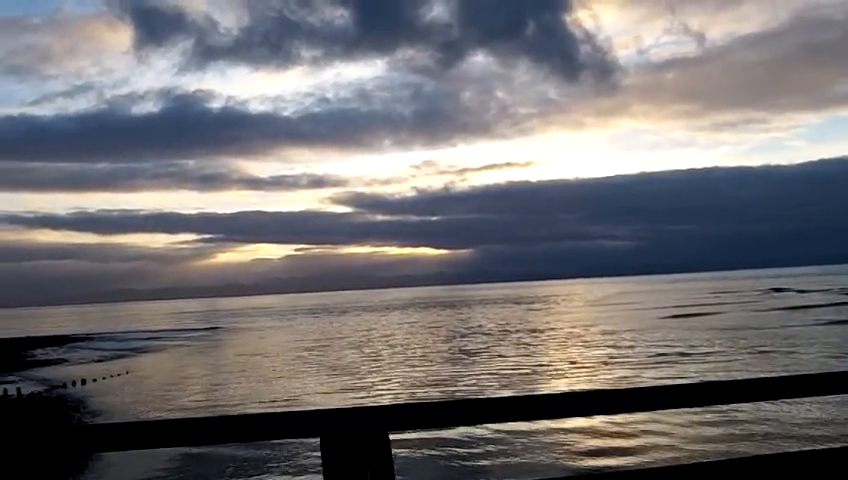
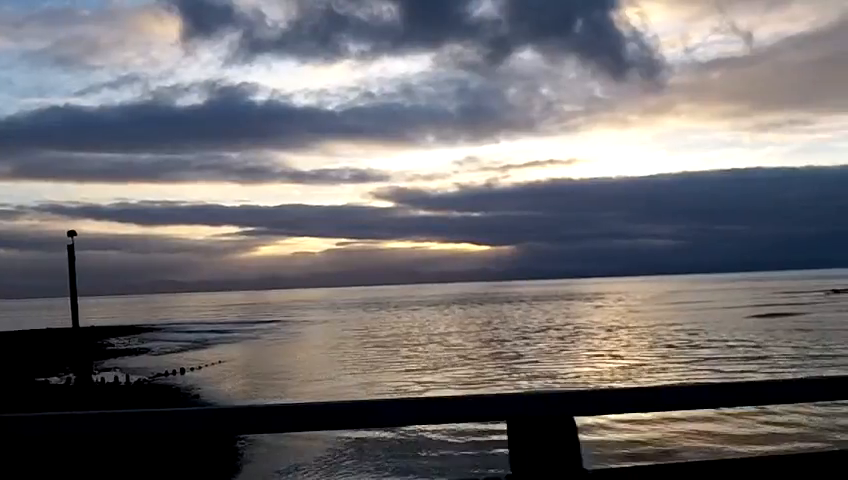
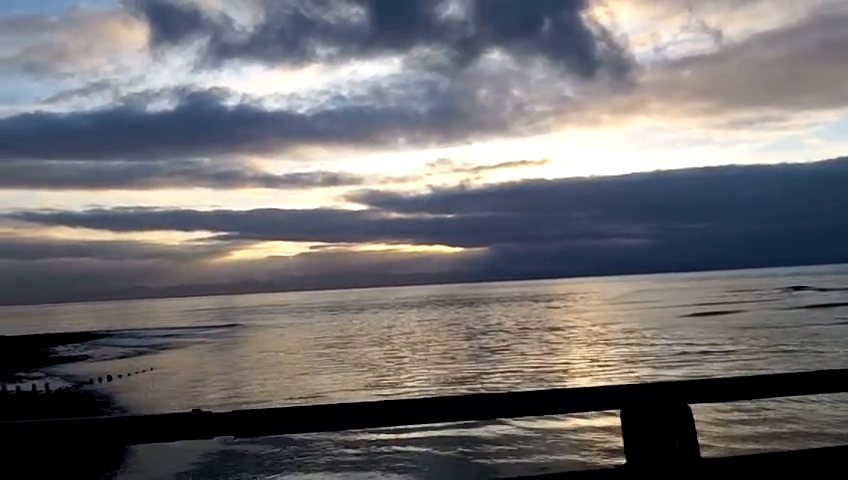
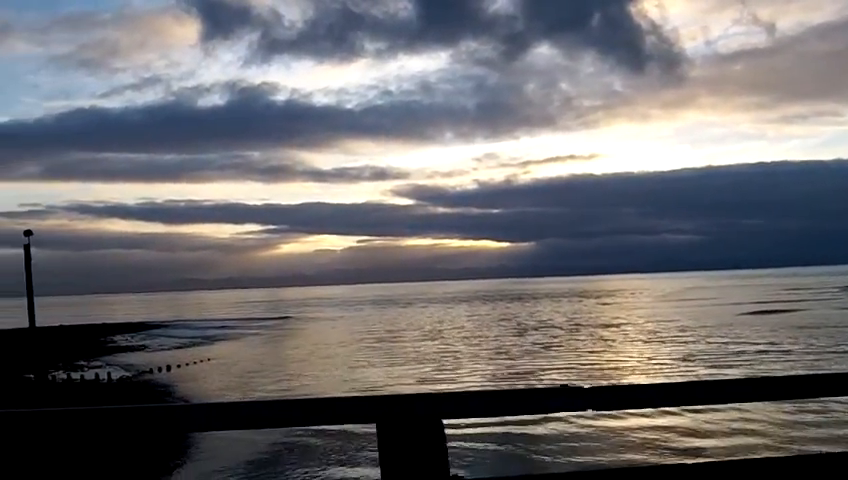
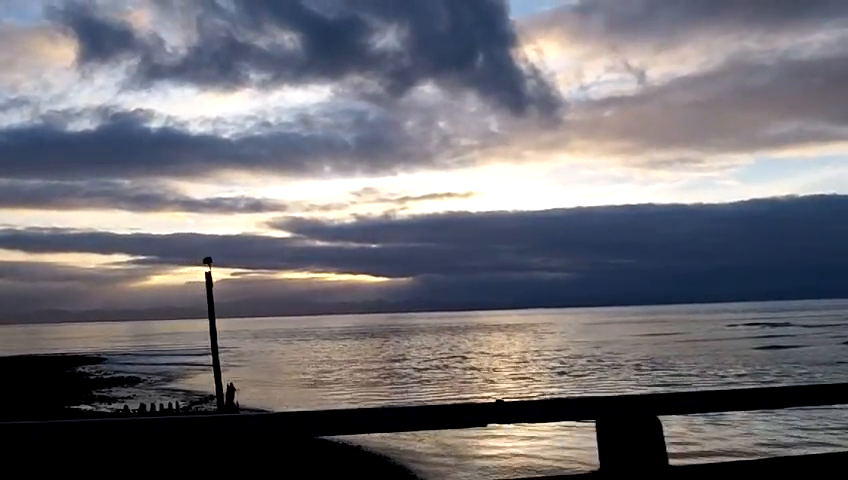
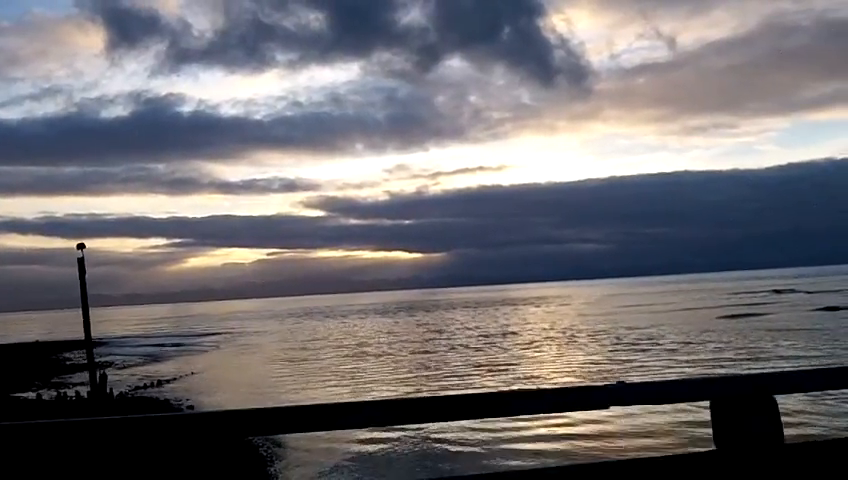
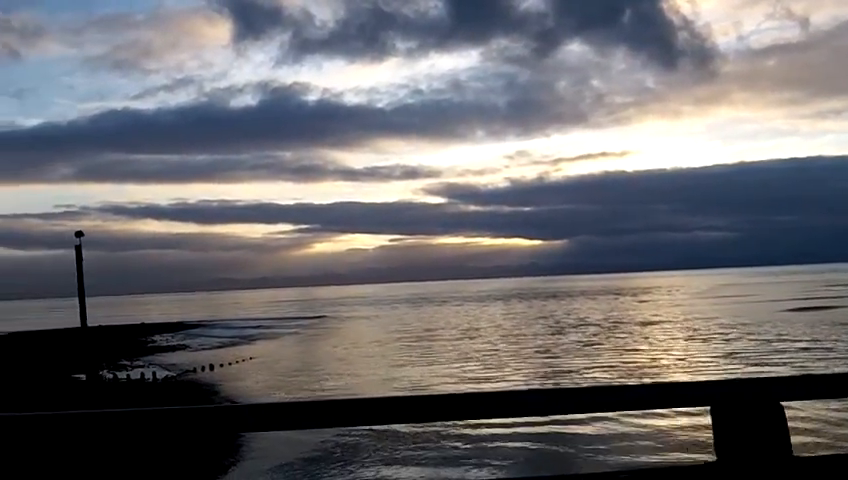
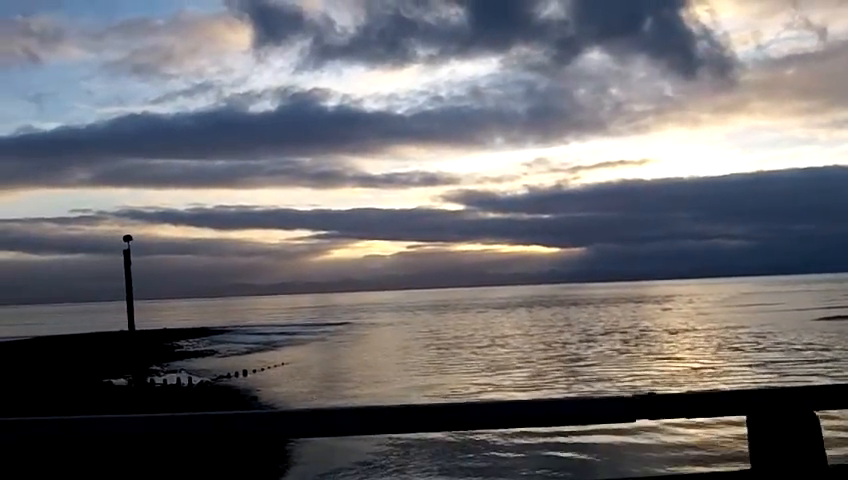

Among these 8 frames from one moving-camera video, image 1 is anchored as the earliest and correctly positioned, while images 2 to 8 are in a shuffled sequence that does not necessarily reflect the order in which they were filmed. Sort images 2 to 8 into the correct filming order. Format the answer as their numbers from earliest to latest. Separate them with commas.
3, 4, 7, 8, 2, 6, 5
